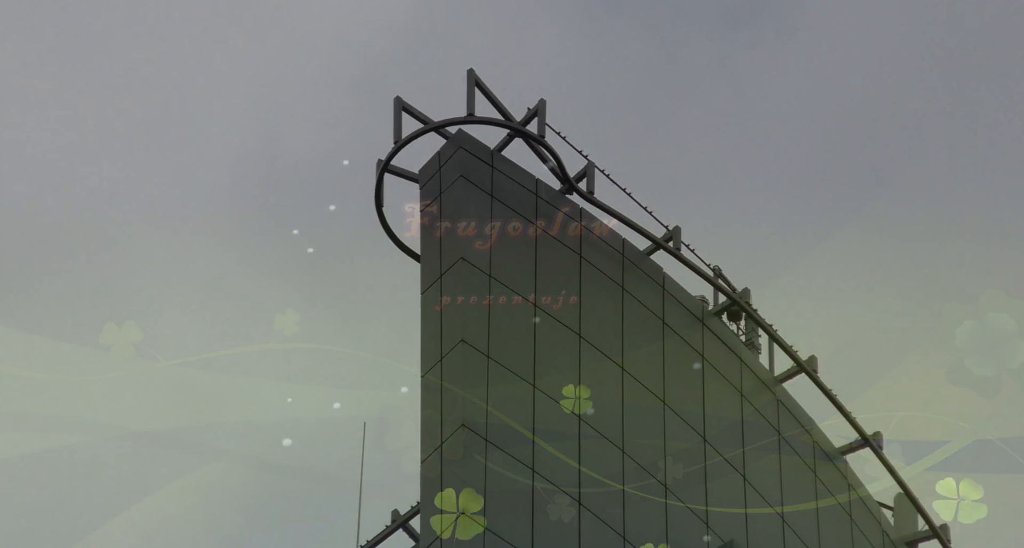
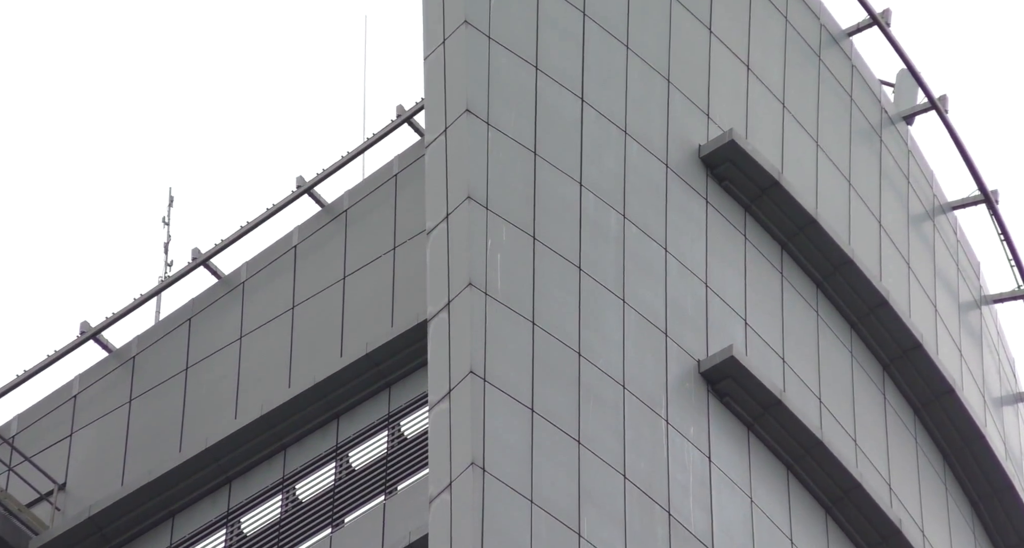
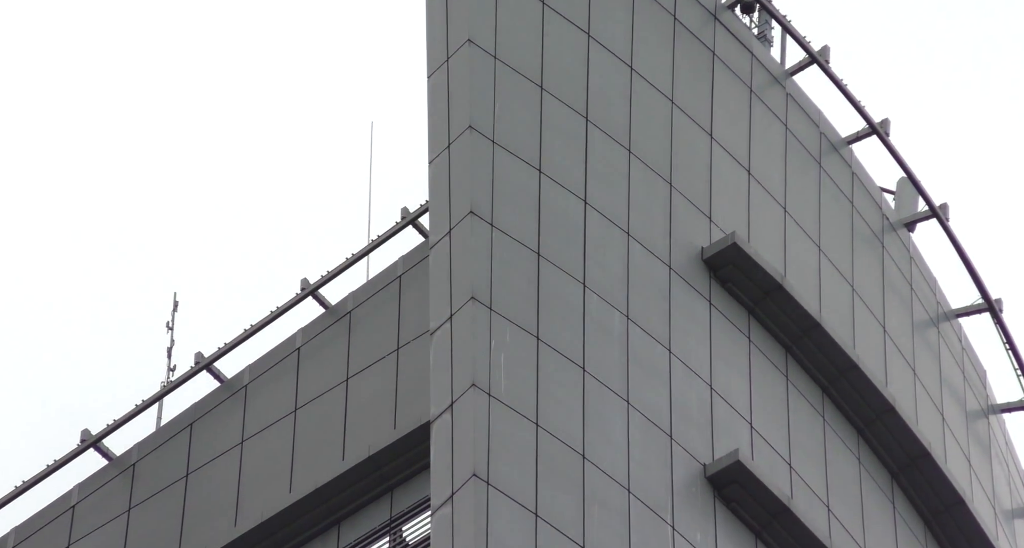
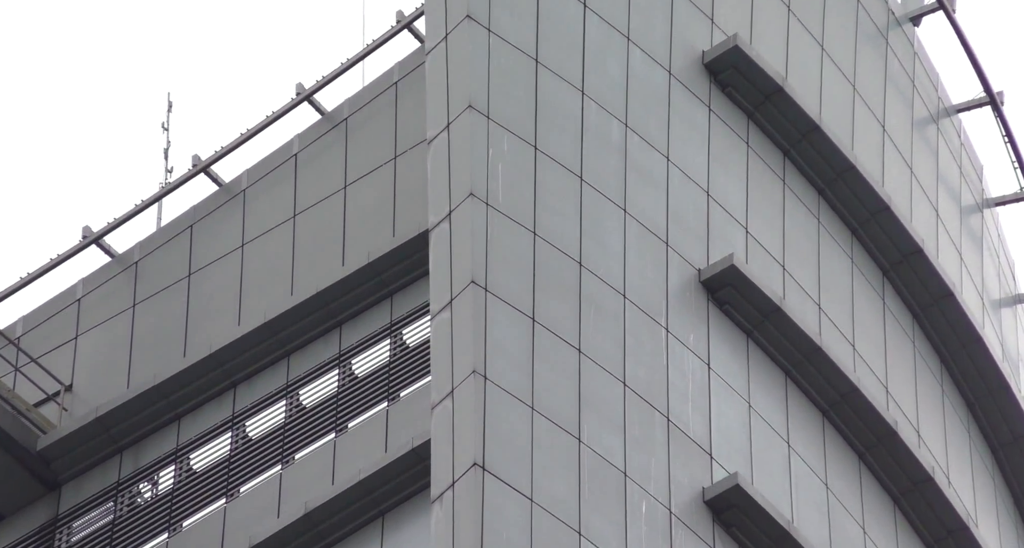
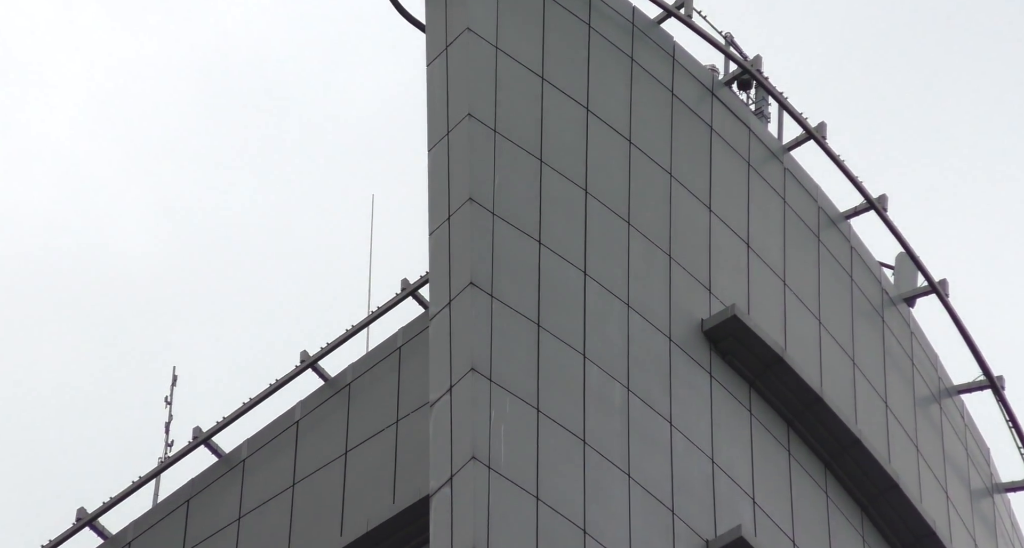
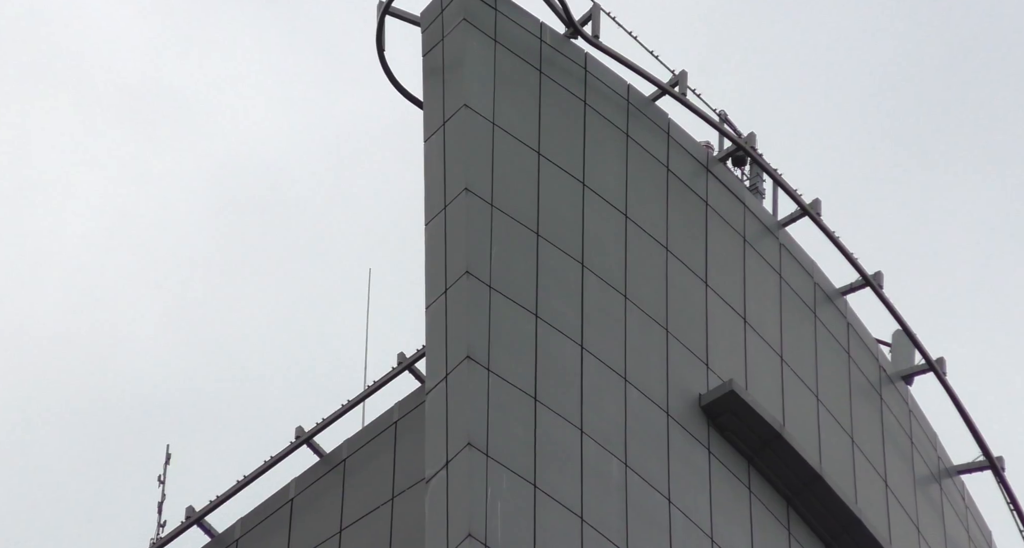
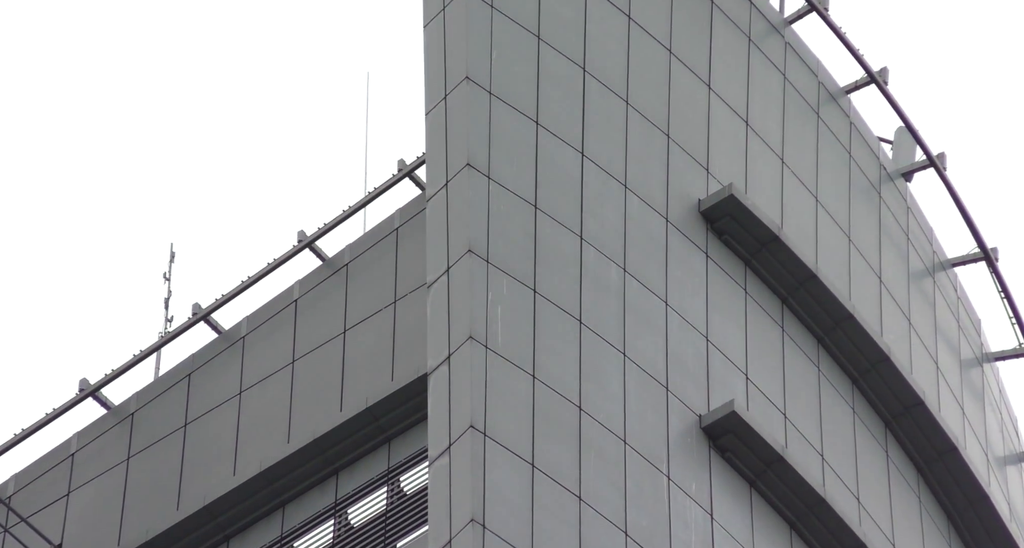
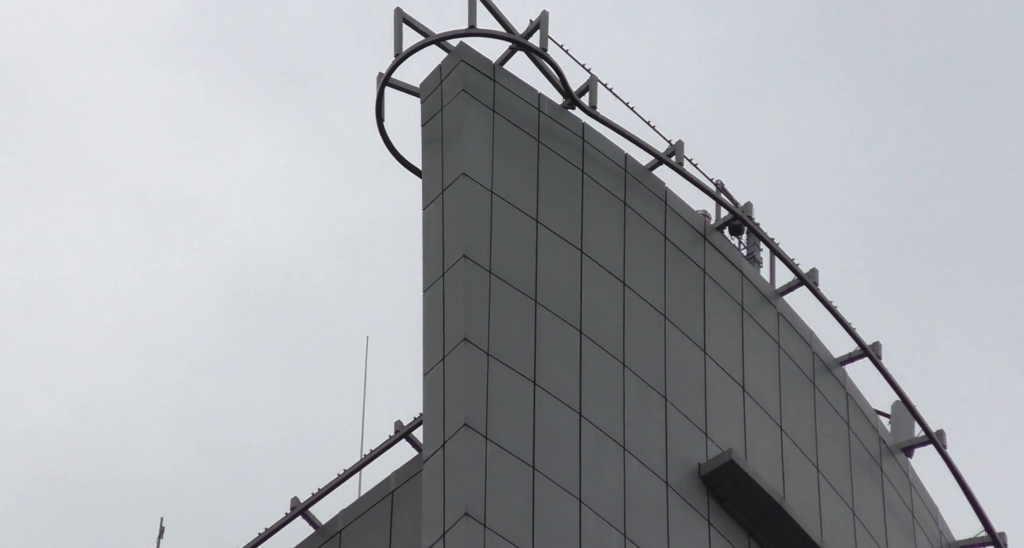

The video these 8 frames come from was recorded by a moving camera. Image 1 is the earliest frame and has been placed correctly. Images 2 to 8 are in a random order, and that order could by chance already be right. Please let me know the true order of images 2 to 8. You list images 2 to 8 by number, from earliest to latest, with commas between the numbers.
8, 6, 5, 3, 7, 2, 4
